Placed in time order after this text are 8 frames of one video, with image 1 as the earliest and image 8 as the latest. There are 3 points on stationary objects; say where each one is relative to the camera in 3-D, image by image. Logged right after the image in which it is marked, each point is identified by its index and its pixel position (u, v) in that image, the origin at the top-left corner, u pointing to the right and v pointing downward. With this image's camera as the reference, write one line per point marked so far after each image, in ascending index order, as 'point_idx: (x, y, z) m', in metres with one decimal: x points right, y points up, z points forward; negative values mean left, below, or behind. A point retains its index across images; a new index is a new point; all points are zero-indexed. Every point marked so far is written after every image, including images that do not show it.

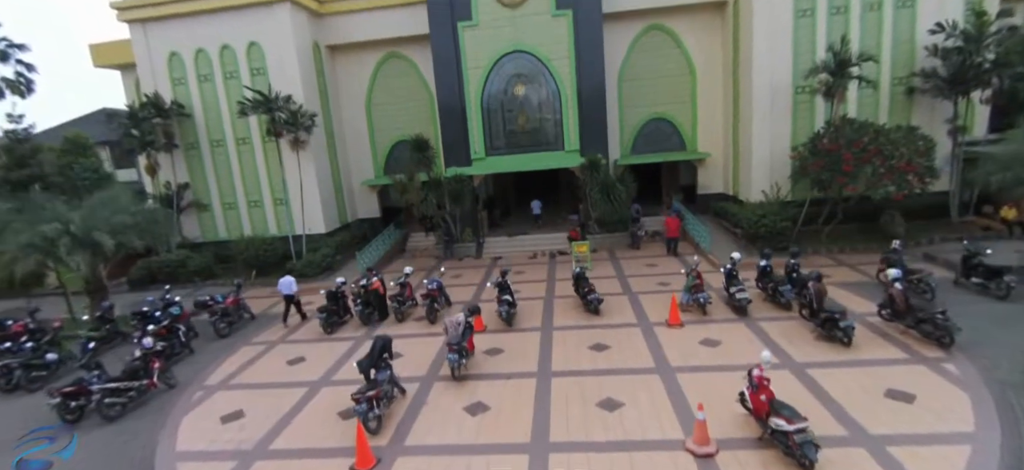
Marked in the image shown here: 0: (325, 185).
0: (-5.0, +1.3, +12.1) m
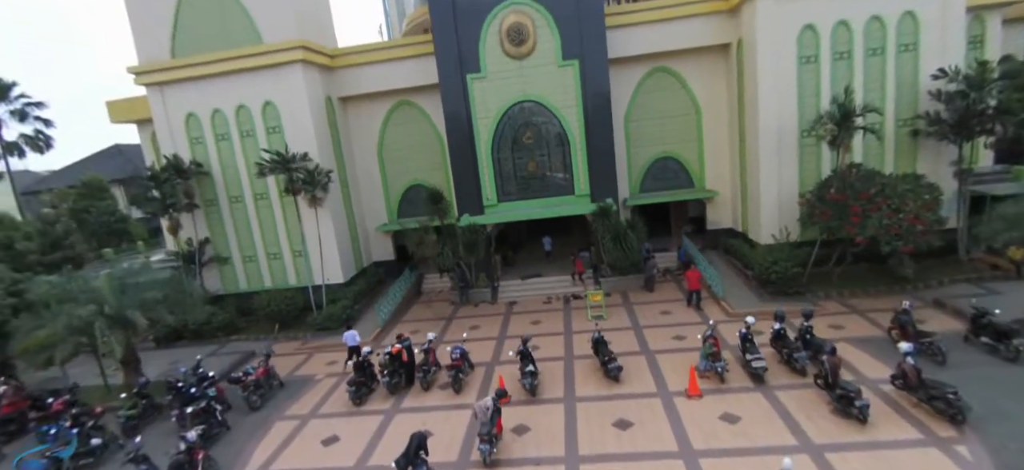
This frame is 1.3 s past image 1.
0: (-4.6, 0.0, +12.3) m
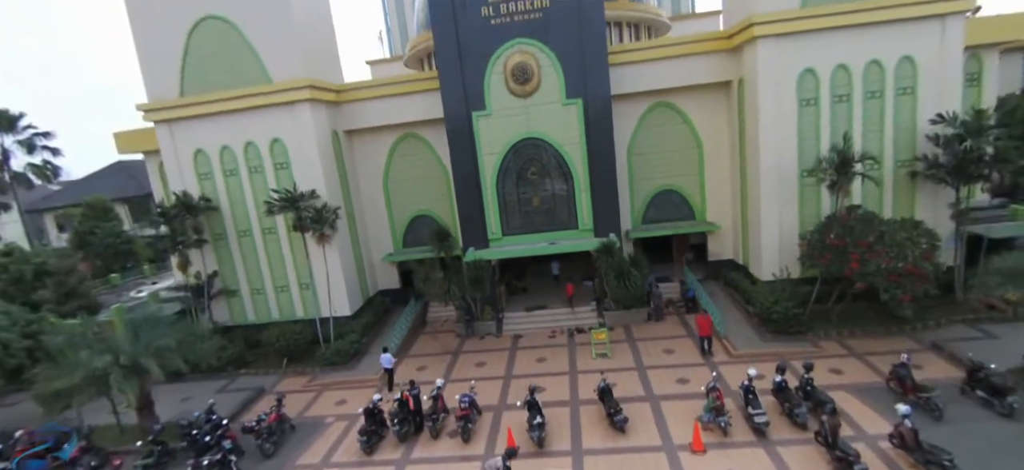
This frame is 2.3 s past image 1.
0: (-4.5, -1.0, +12.5) m
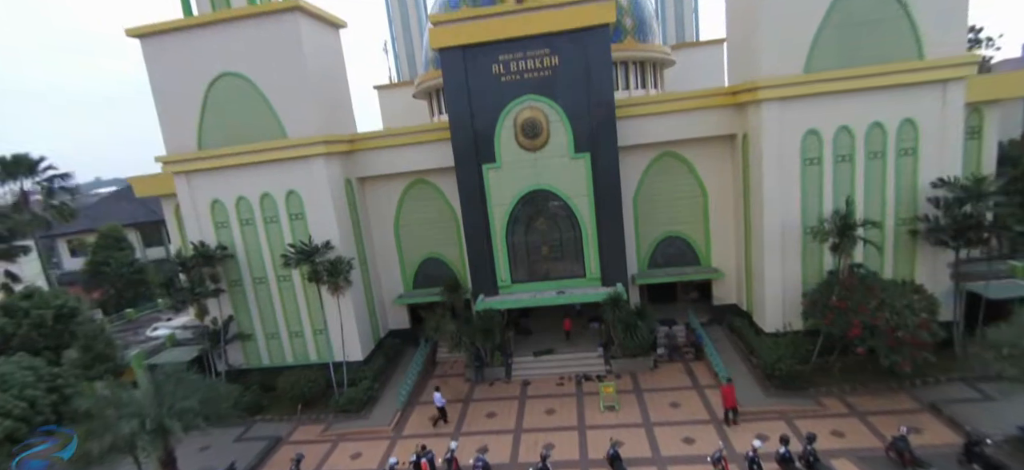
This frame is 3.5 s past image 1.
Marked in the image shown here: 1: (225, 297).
0: (-4.3, -2.3, +12.8) m
1: (-8.0, -1.7, +12.7) m
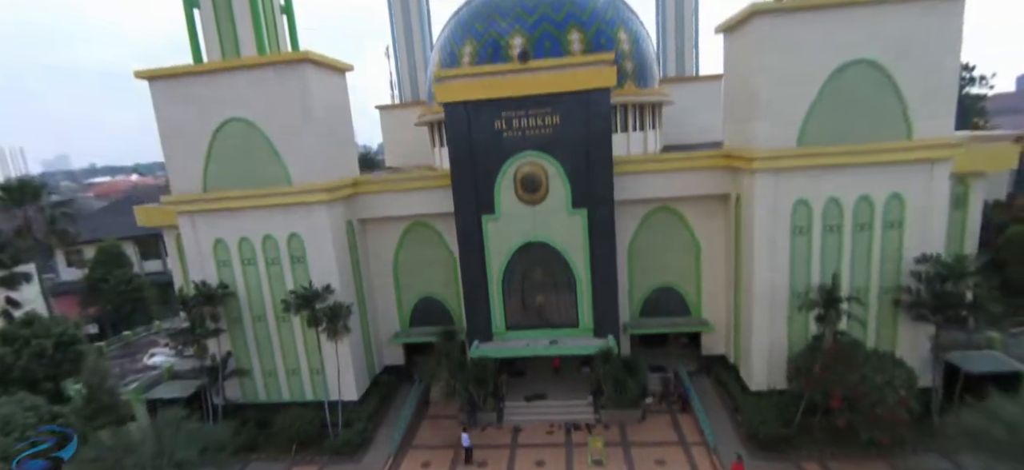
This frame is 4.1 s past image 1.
0: (-4.4, -3.5, +13.1) m
1: (-8.2, -2.8, +13.0) m
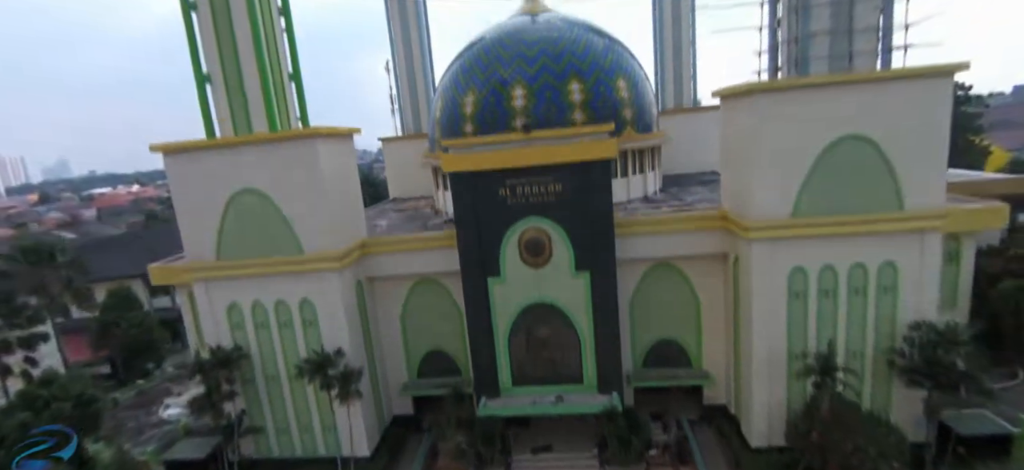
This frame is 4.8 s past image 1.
0: (-4.2, -5.3, +13.4) m
1: (-8.0, -4.6, +13.3) m
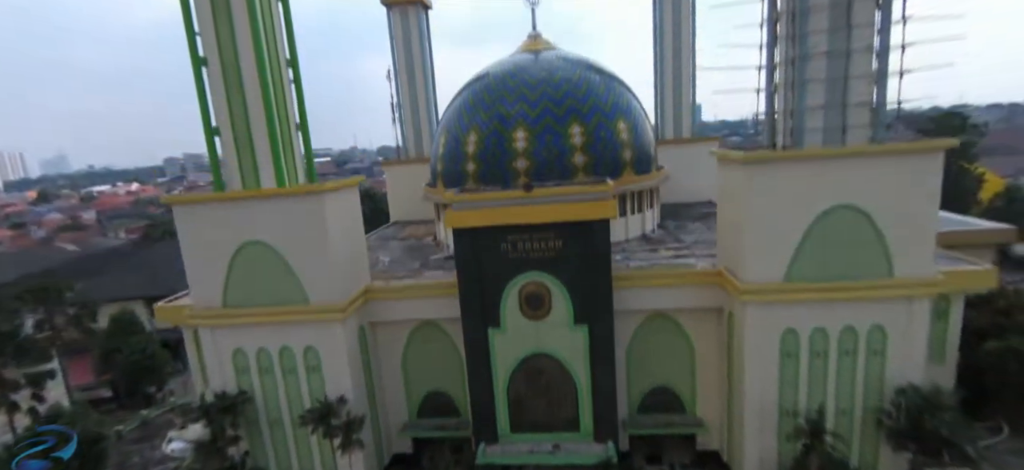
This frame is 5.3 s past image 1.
0: (-4.3, -6.7, +13.7) m
1: (-8.1, -6.0, +13.6) m
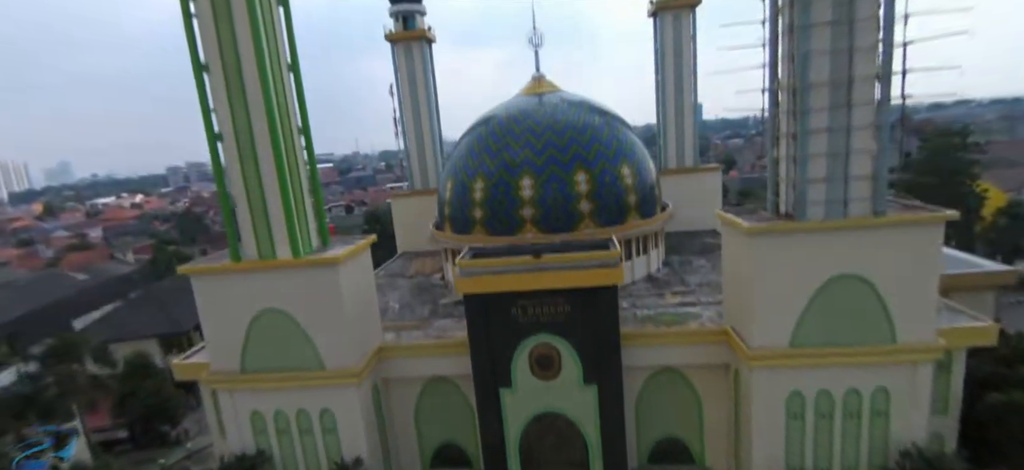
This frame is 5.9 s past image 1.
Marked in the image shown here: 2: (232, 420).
0: (-3.9, -8.5, +14.0) m
1: (-7.7, -7.9, +13.9) m
2: (-8.4, -5.5, +13.6) m
